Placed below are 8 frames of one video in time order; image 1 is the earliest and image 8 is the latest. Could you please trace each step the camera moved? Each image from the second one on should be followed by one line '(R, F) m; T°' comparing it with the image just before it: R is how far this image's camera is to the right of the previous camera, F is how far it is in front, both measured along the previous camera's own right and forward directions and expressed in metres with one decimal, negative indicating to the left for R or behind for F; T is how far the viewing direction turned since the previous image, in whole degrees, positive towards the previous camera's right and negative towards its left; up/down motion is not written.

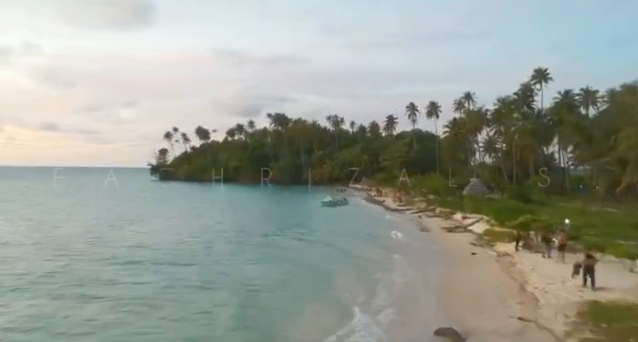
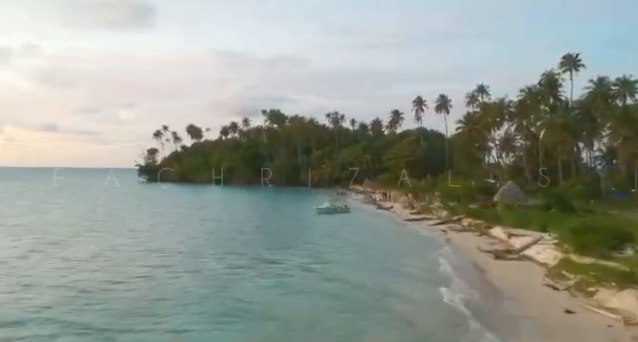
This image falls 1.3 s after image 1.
(+0.4, +11.8) m; 0°
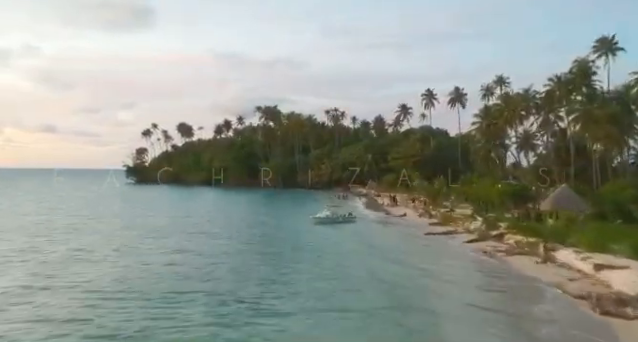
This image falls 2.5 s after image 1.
(+0.3, +11.1) m; 0°
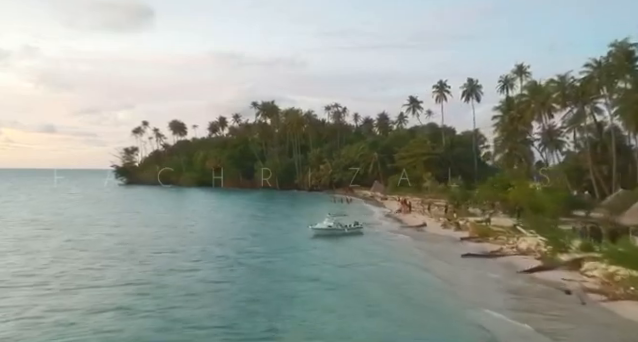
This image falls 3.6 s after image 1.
(-0.1, +10.2) m; 0°
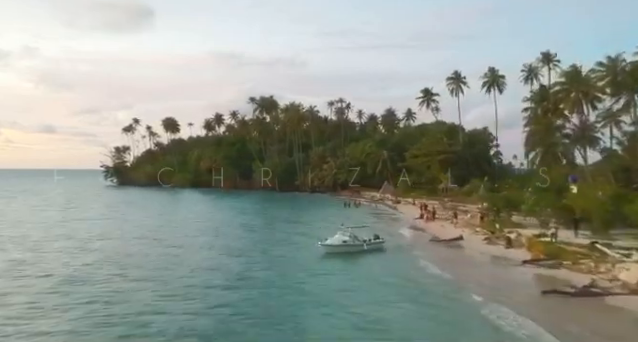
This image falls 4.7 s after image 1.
(-0.6, +9.5) m; 0°
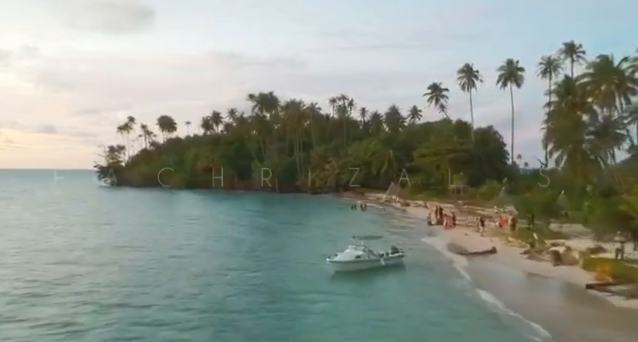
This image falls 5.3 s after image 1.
(-0.4, +5.7) m; 0°
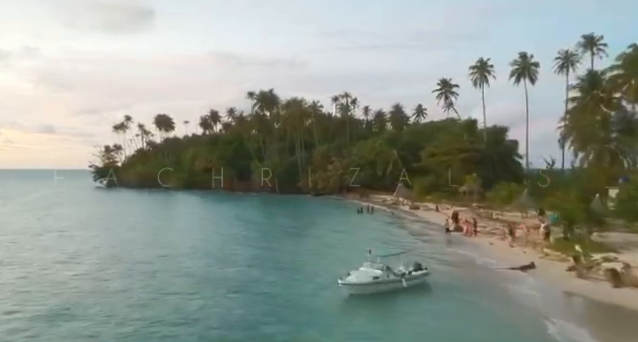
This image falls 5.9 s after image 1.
(-0.5, +4.4) m; 0°
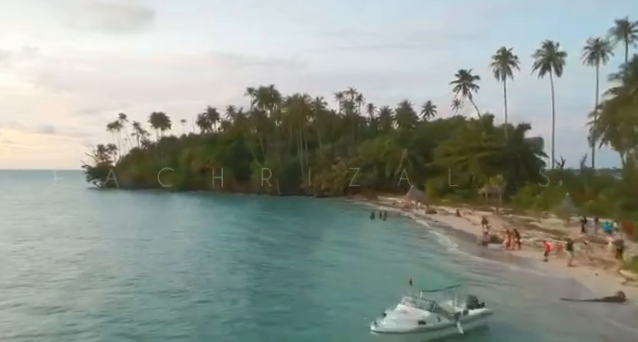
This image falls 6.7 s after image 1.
(-0.8, +6.5) m; 0°
